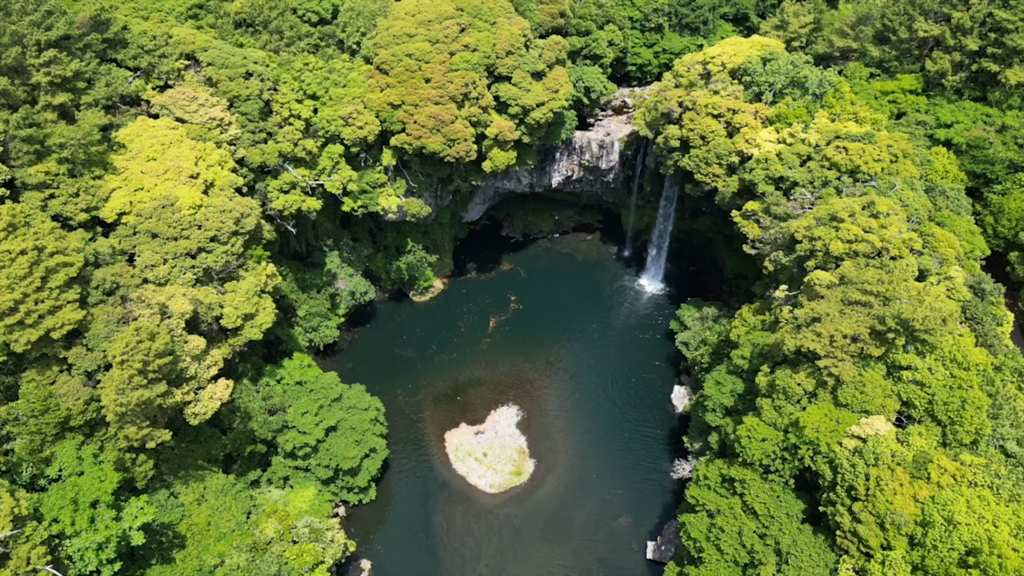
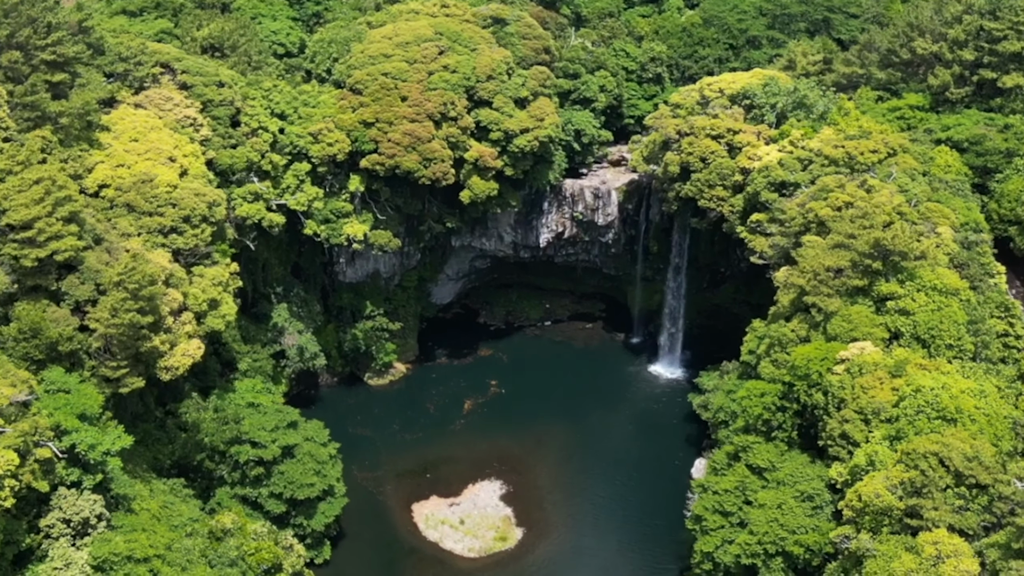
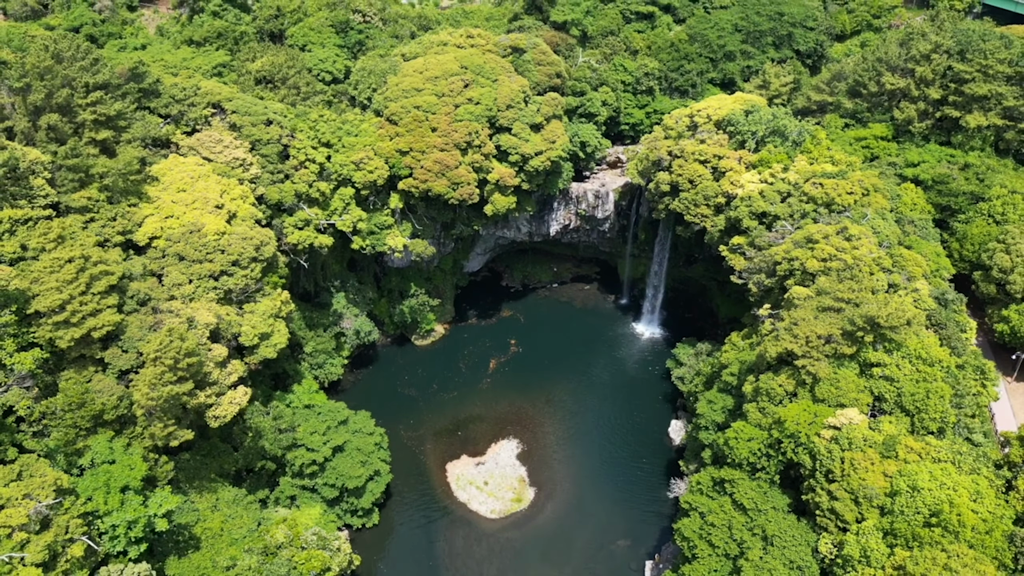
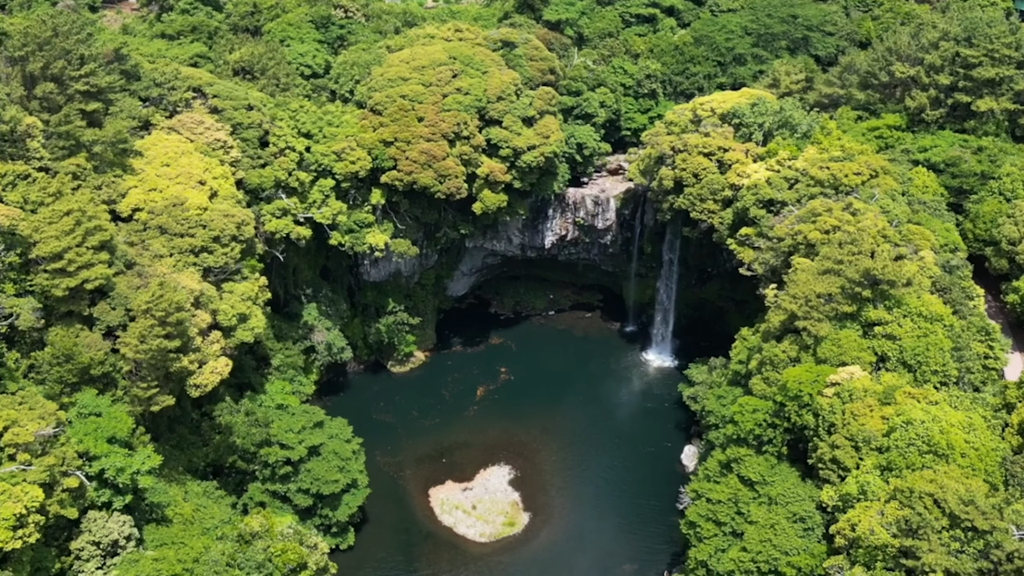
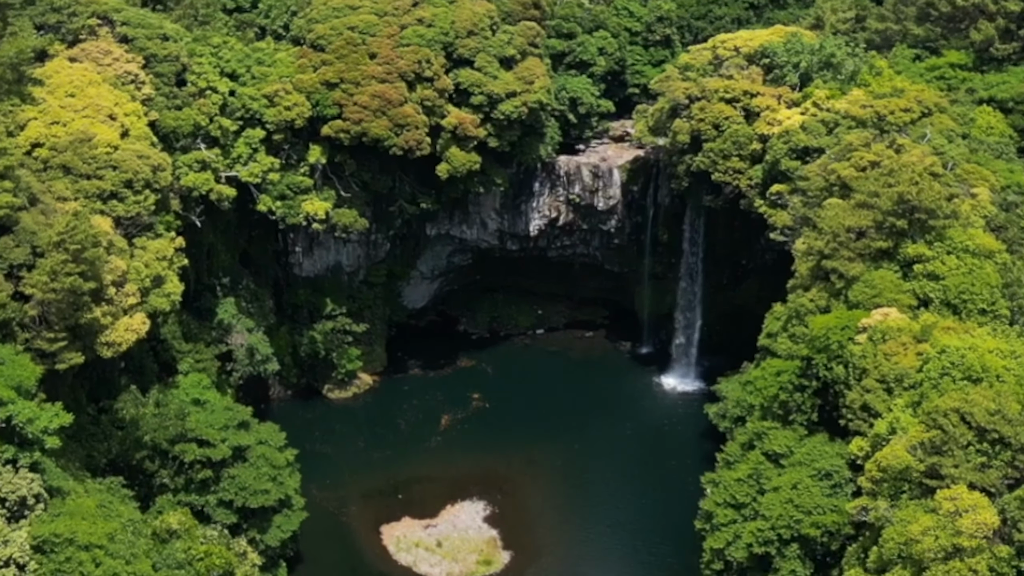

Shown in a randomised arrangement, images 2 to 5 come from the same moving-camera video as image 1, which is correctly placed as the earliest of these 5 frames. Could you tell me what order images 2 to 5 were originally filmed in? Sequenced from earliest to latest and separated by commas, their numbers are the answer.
3, 4, 2, 5
